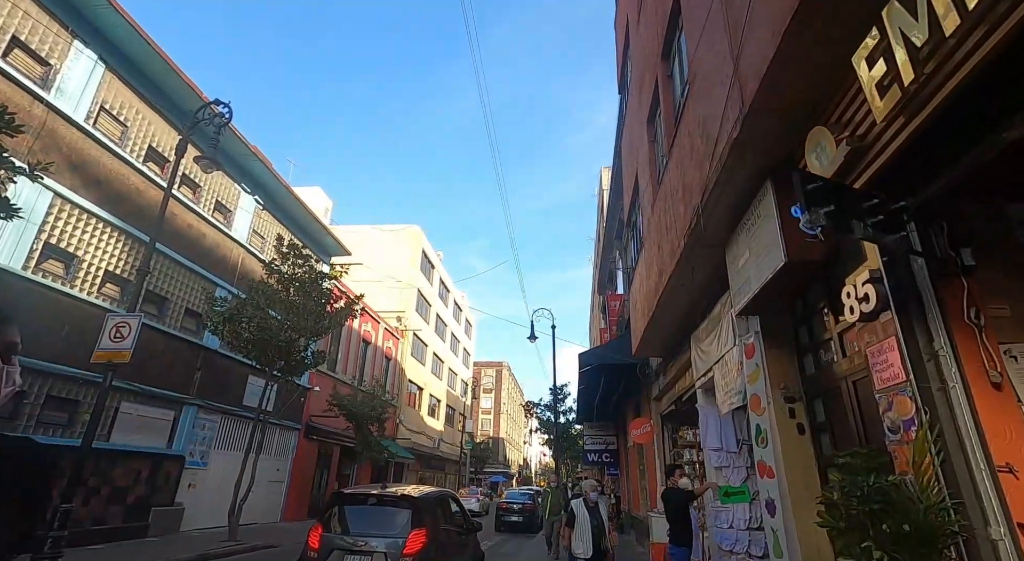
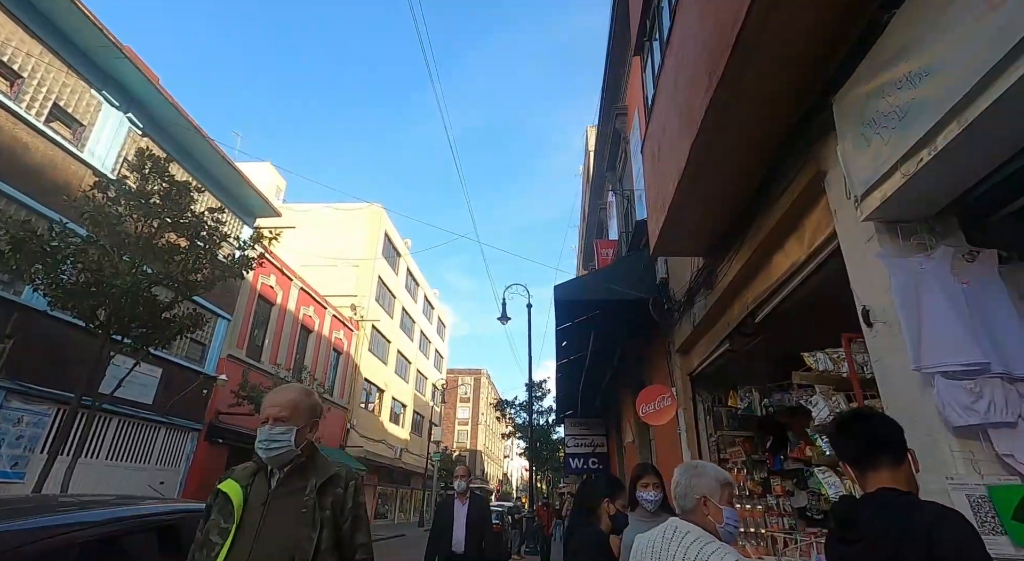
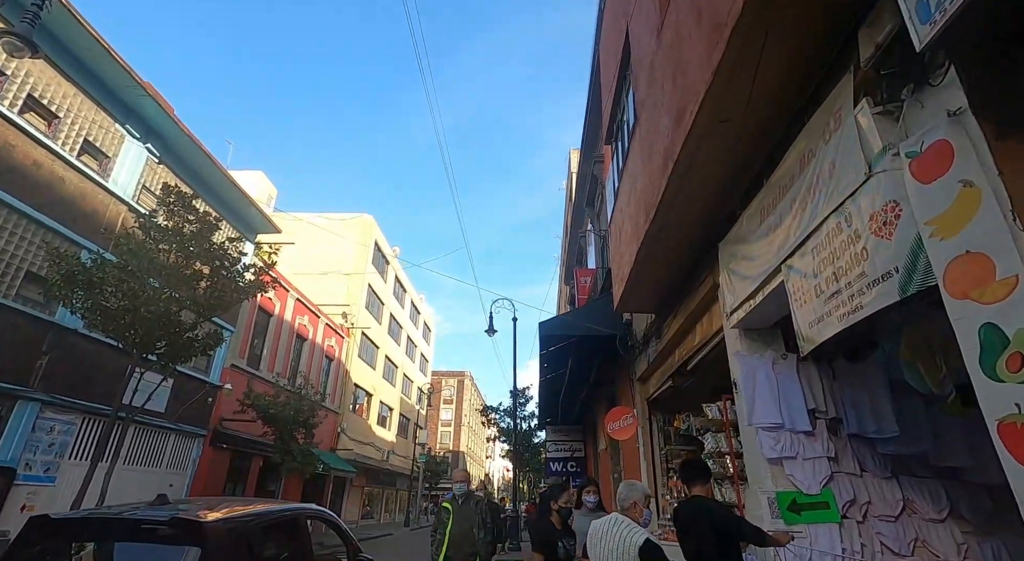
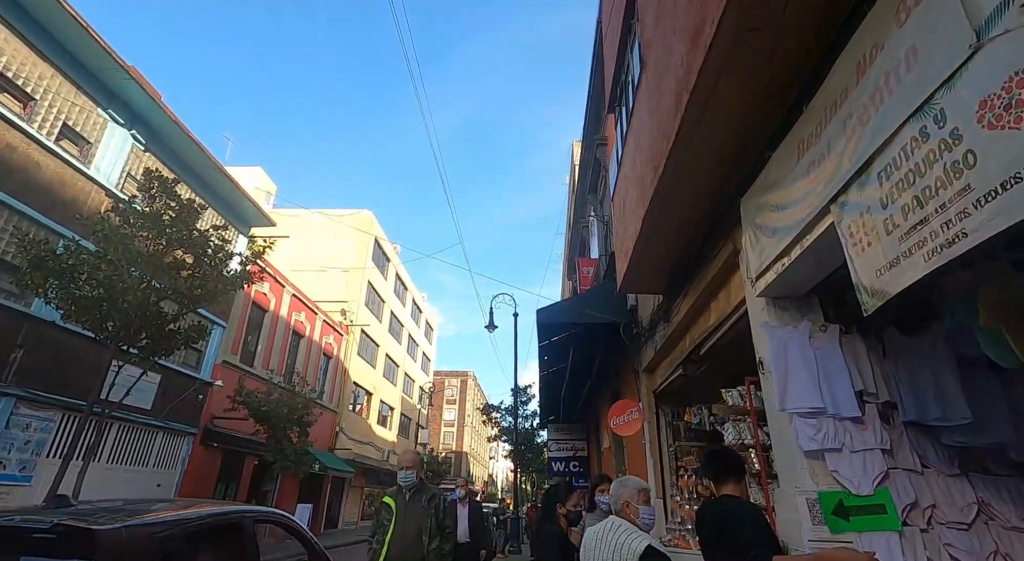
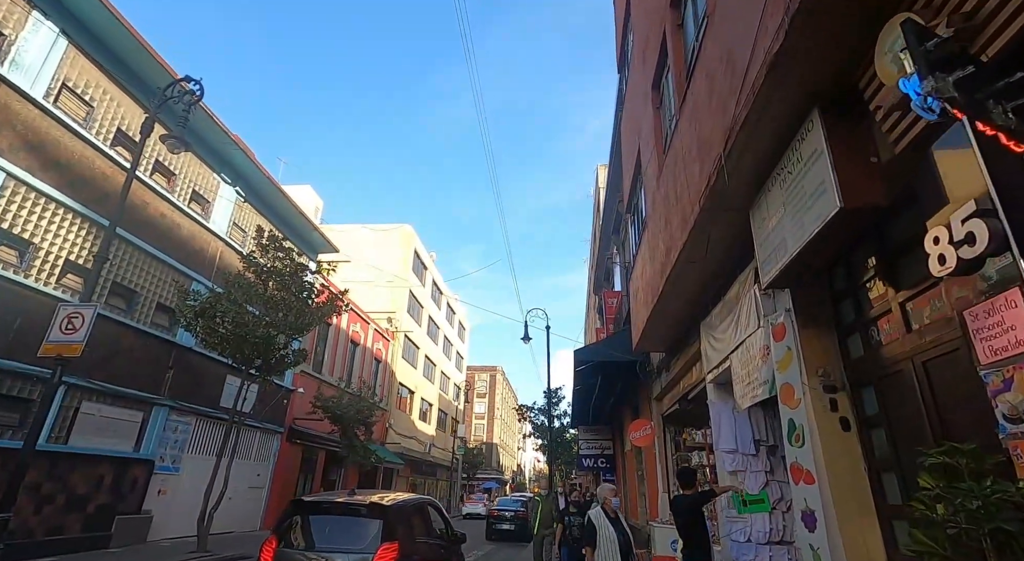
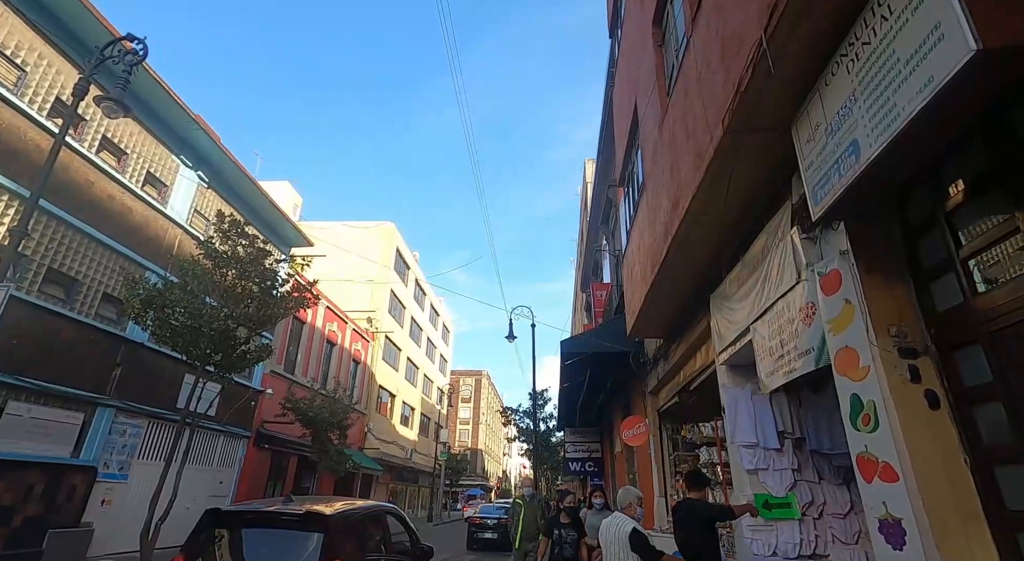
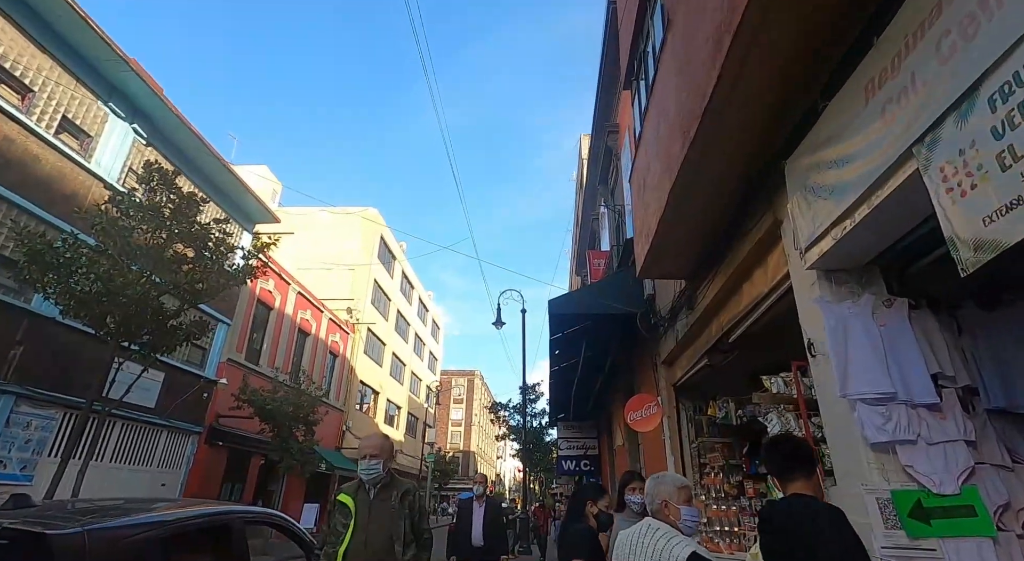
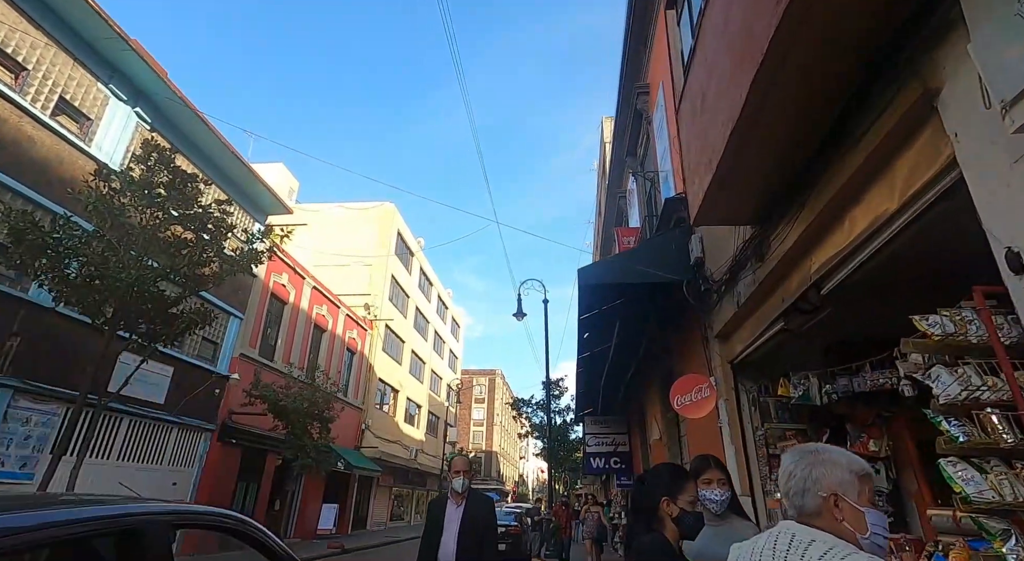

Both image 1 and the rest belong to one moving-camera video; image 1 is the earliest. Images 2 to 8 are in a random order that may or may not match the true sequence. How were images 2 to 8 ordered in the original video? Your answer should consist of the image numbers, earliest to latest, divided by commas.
5, 6, 3, 4, 7, 2, 8
